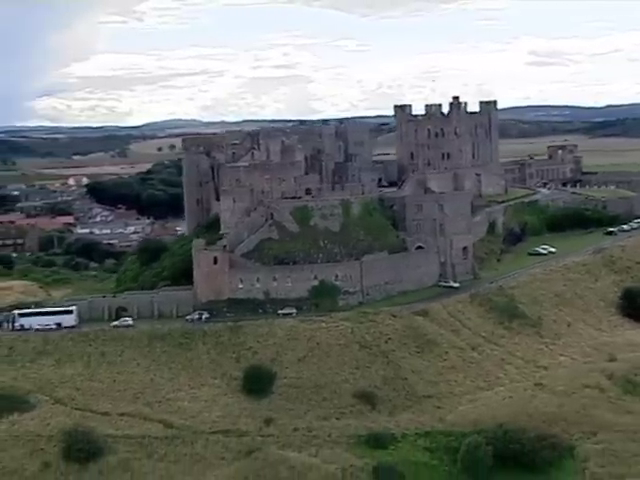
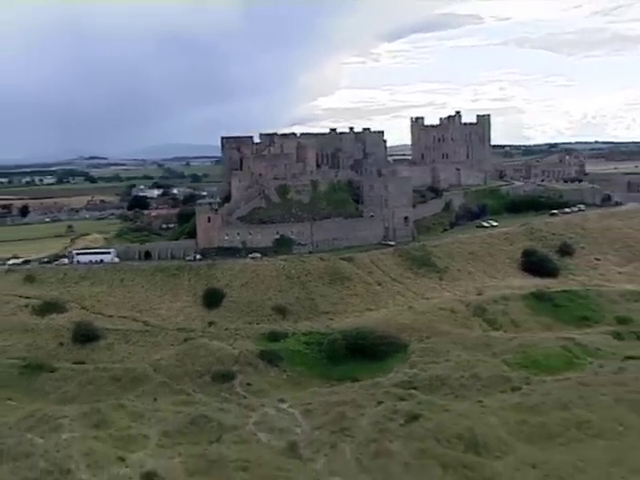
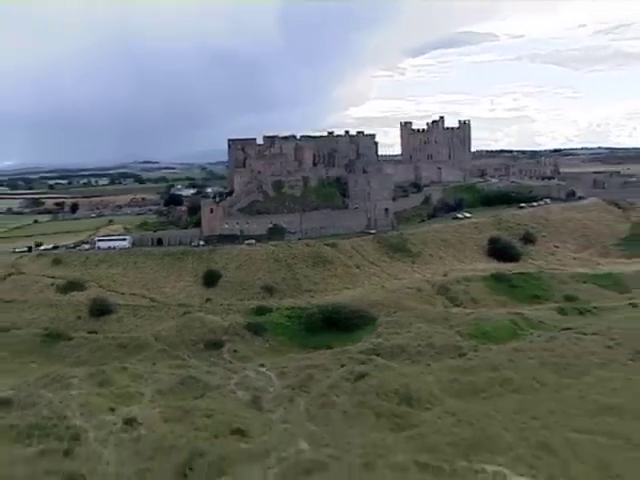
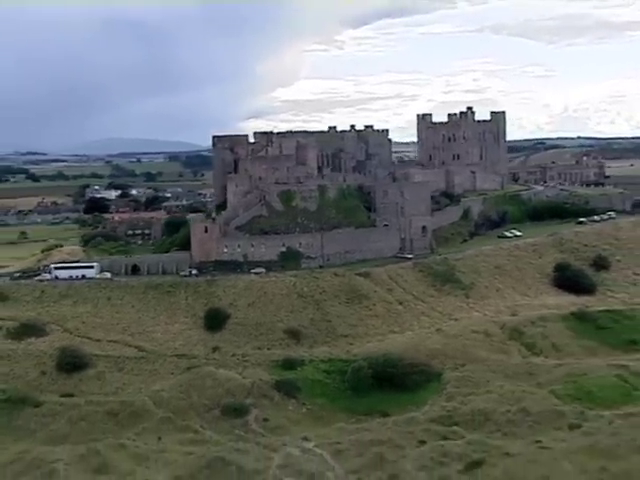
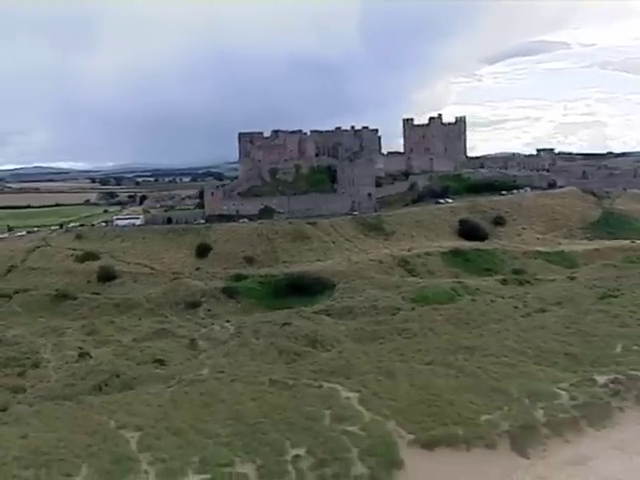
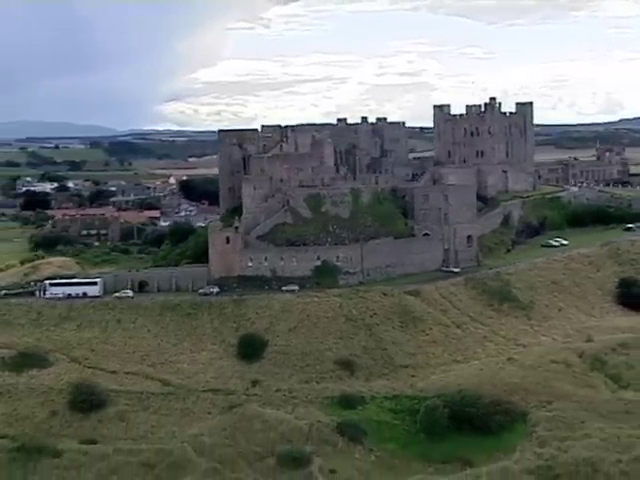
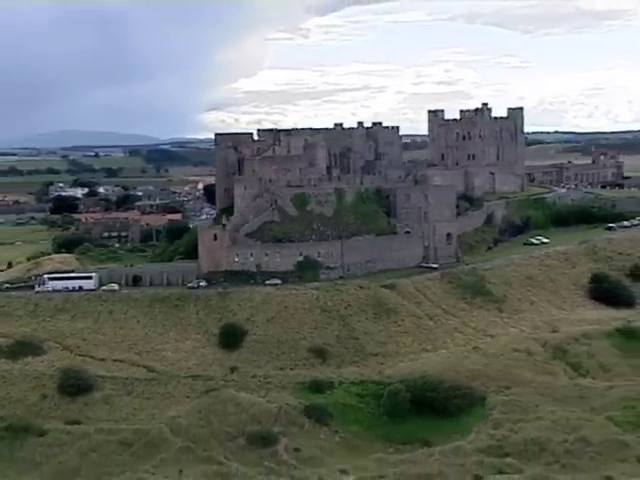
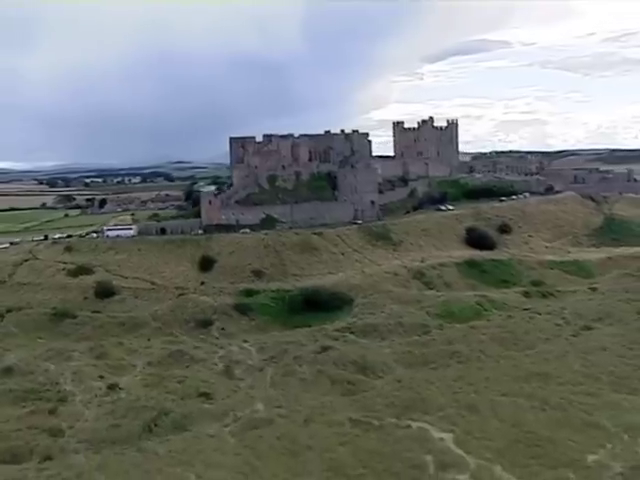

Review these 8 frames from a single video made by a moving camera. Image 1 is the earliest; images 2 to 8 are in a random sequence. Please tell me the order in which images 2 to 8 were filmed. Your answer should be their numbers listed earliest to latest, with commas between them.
6, 7, 4, 2, 3, 8, 5
